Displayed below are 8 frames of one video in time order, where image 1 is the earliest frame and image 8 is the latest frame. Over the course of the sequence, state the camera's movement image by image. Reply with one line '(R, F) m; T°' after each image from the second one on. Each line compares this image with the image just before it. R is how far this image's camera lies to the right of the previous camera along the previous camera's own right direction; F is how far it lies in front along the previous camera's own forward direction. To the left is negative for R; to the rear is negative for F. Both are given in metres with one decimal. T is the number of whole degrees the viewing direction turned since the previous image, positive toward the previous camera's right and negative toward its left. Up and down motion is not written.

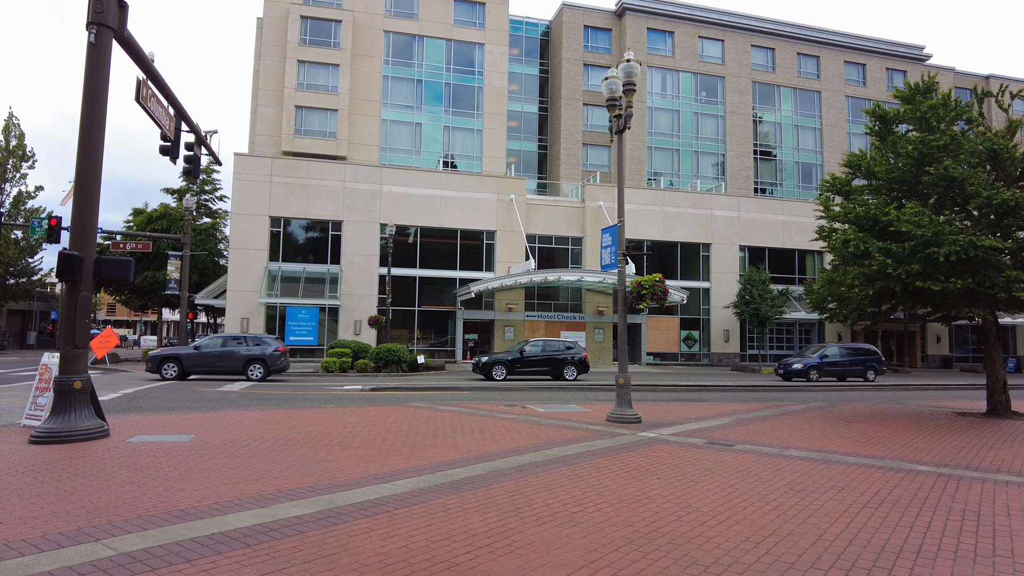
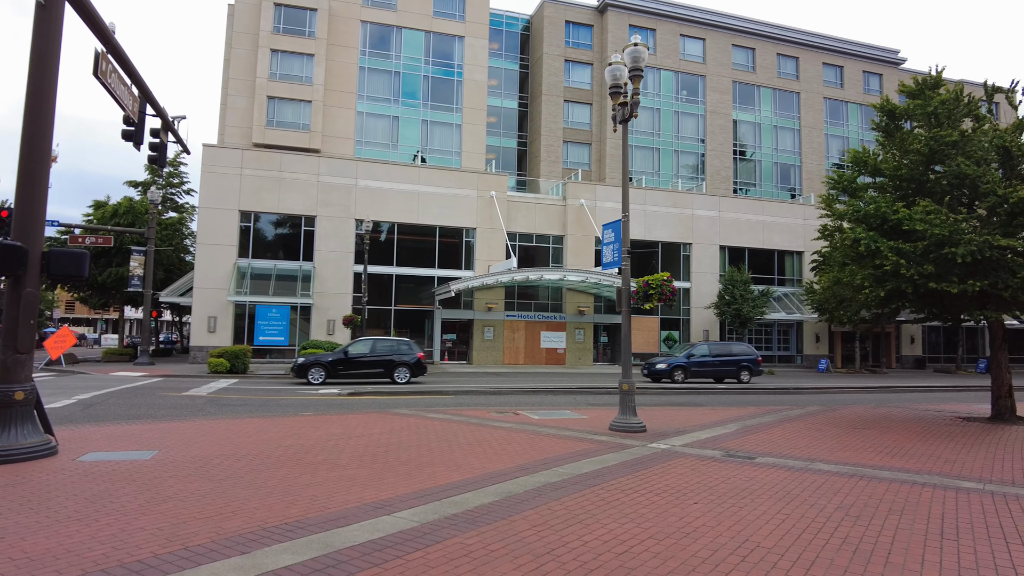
(-0.4, +0.8) m; +3°
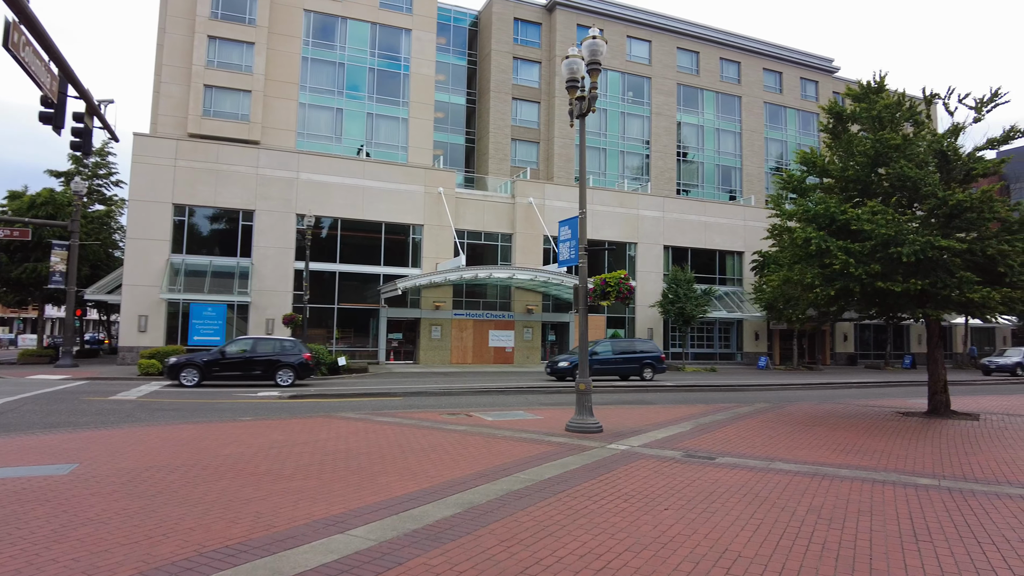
(-0.2, +0.4) m; +5°
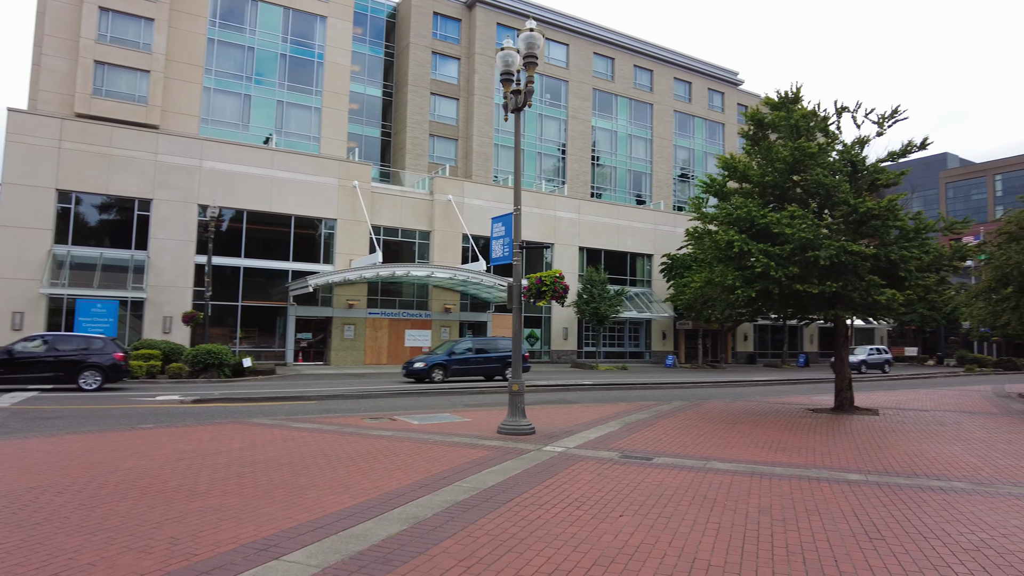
(-0.4, +0.4) m; +8°
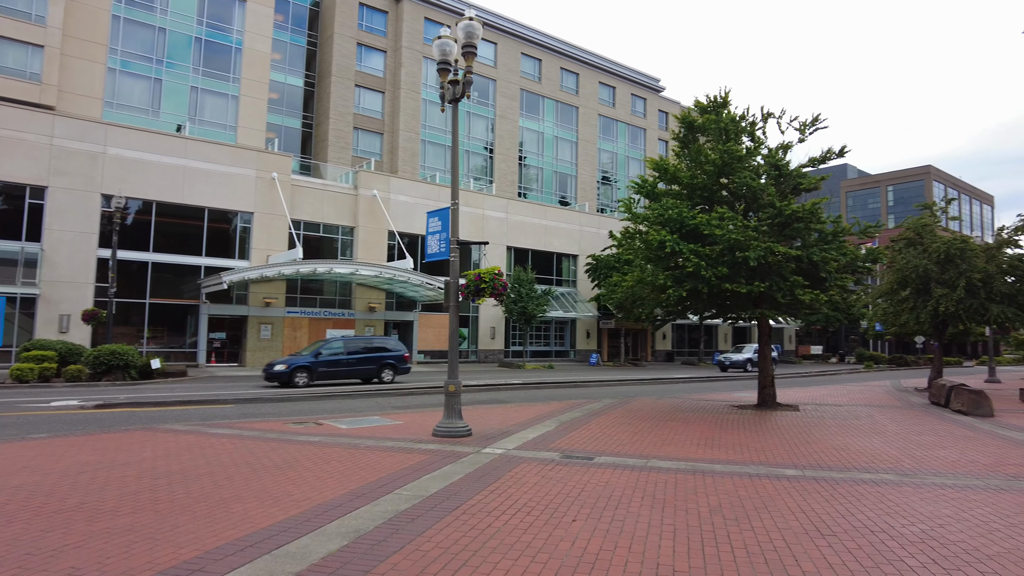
(-0.2, +0.3) m; +7°
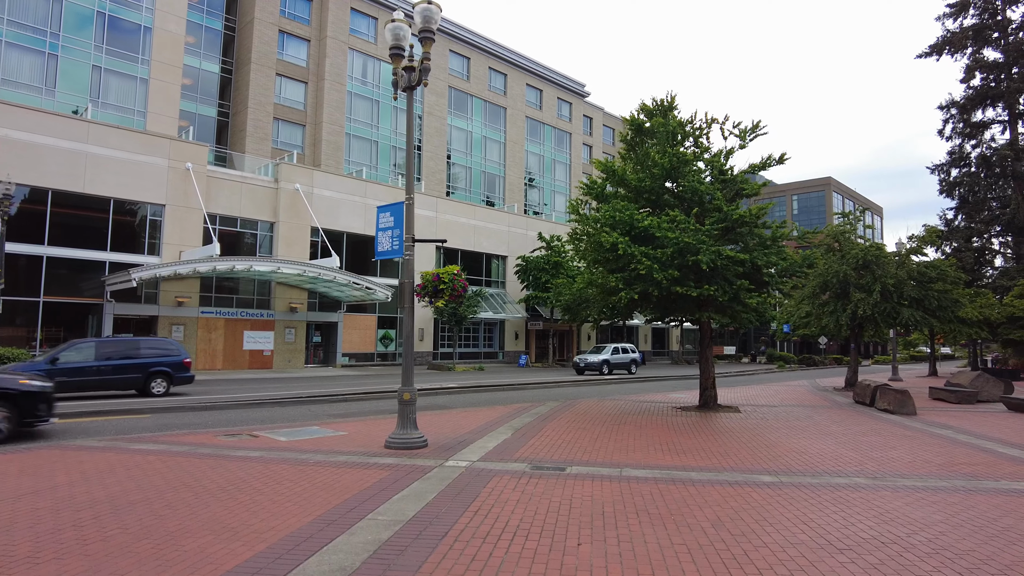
(-0.6, +0.5) m; +8°
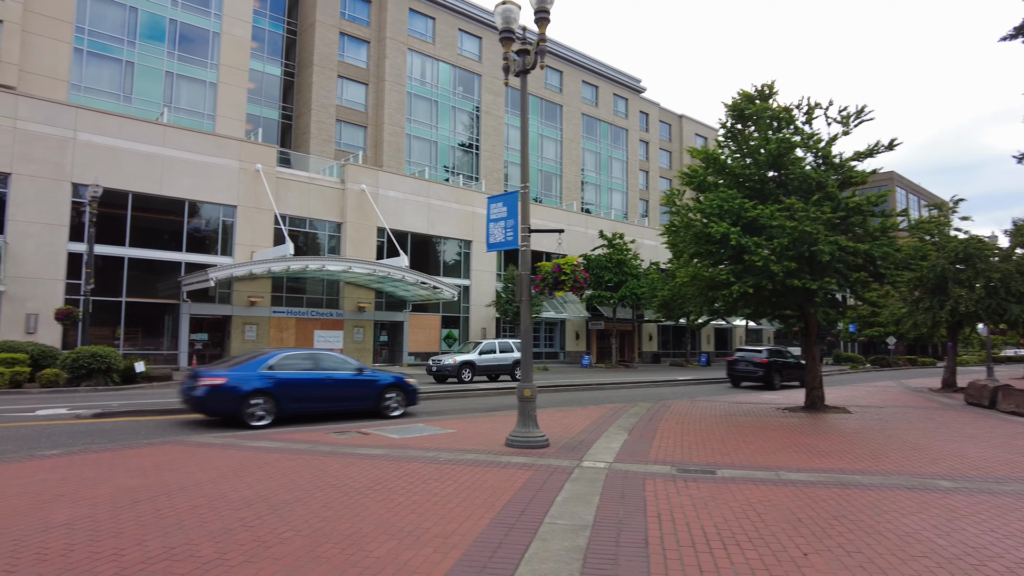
(-1.2, +0.4) m; -4°
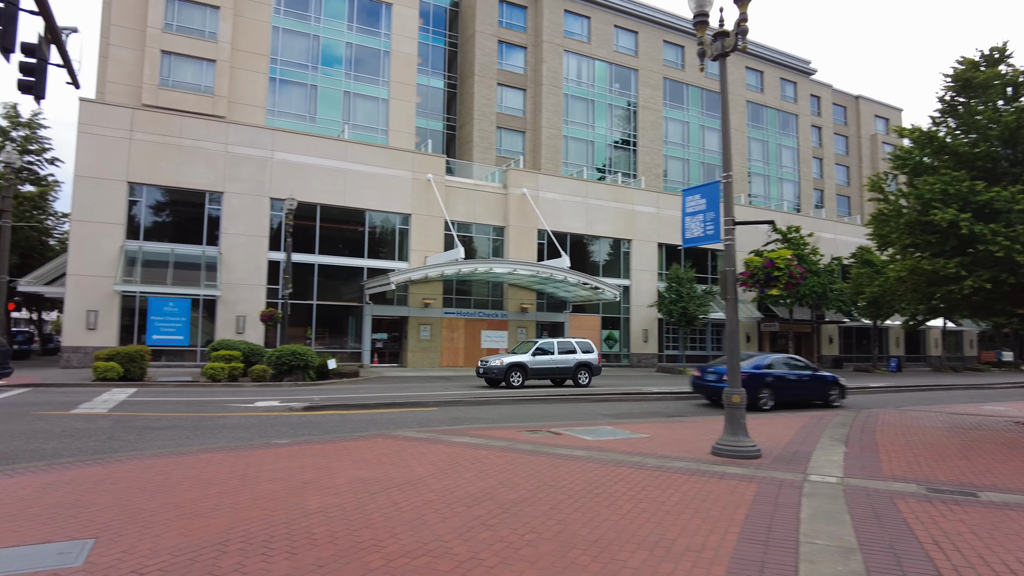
(-0.7, +0.1) m; -14°
